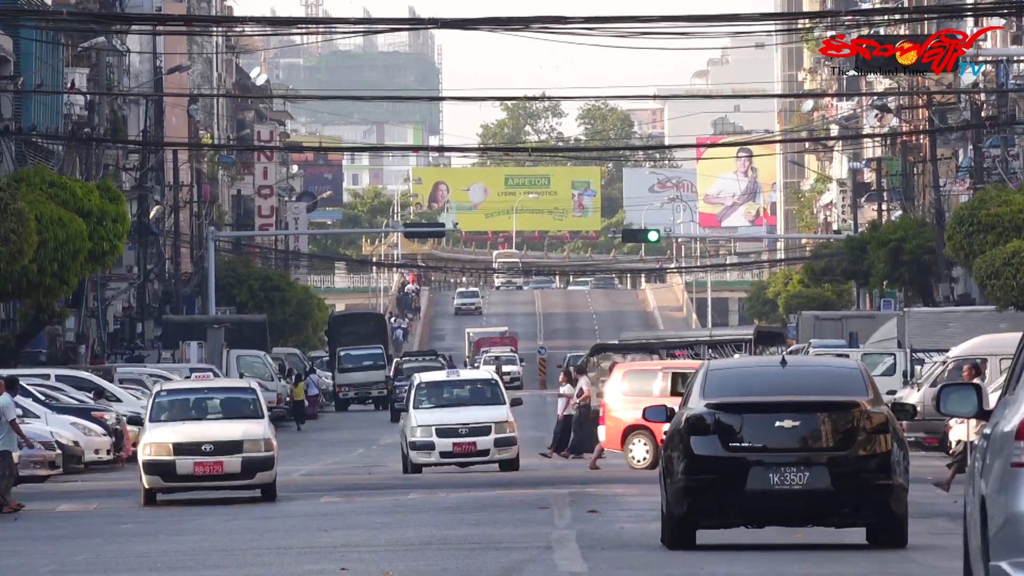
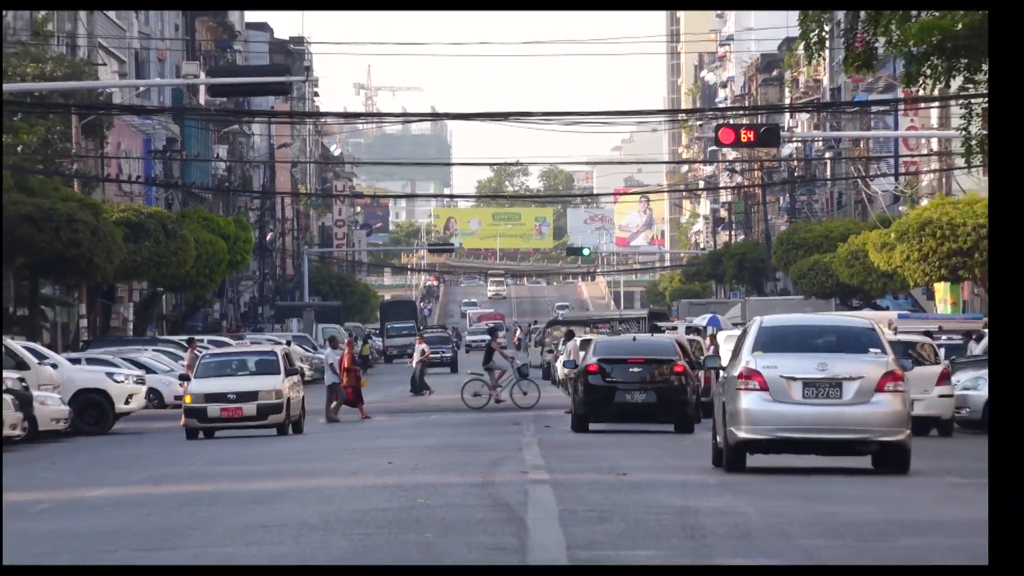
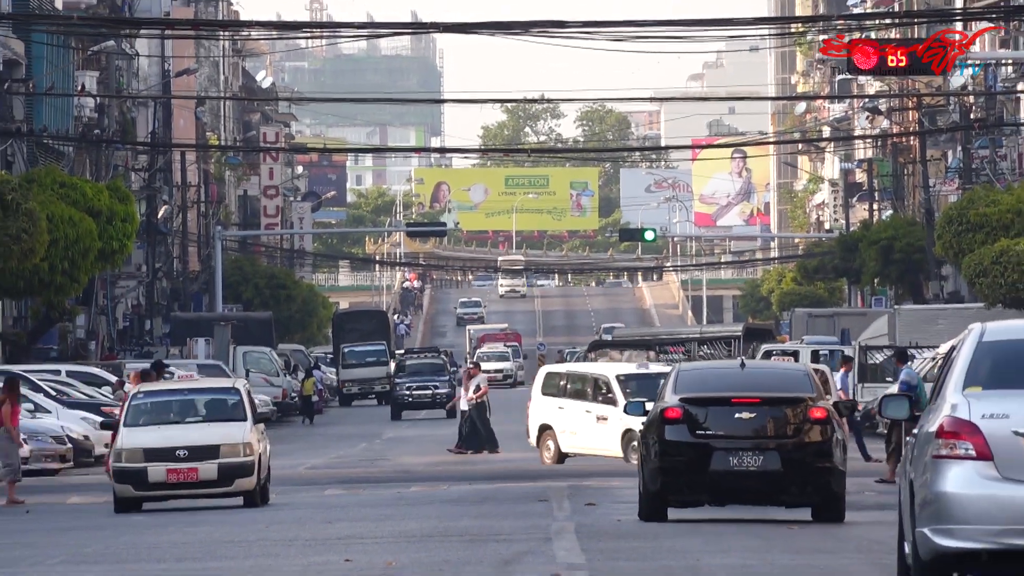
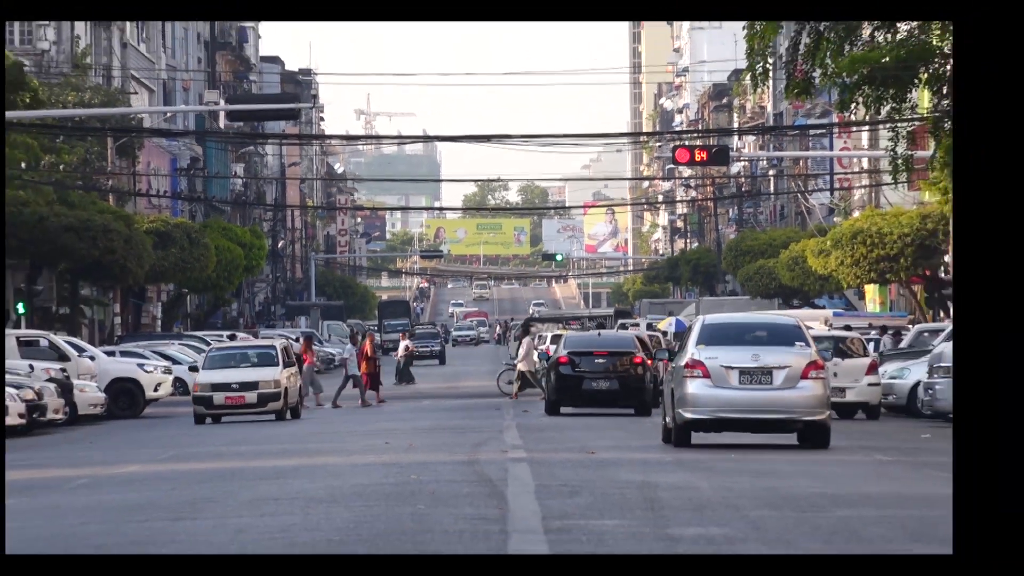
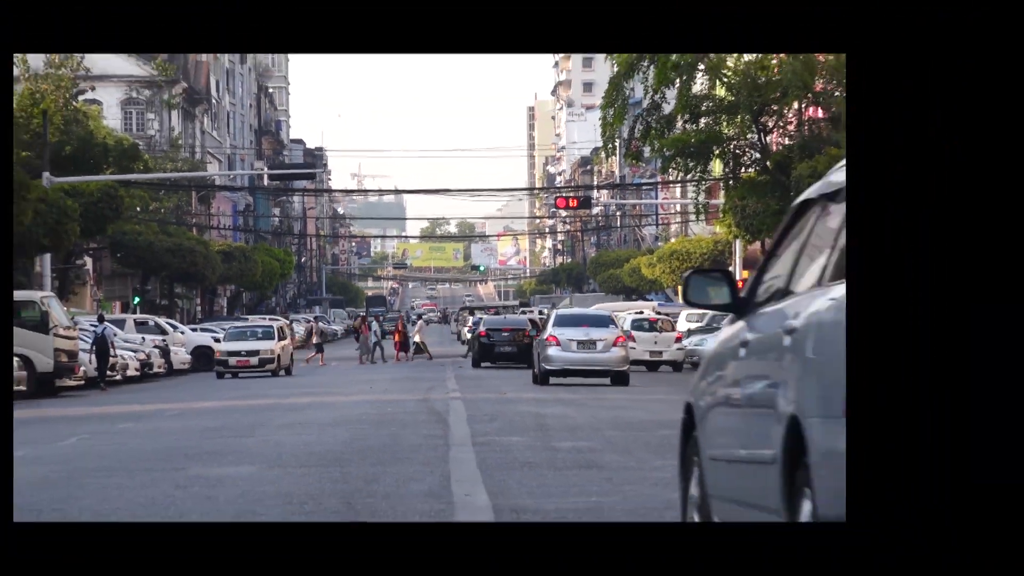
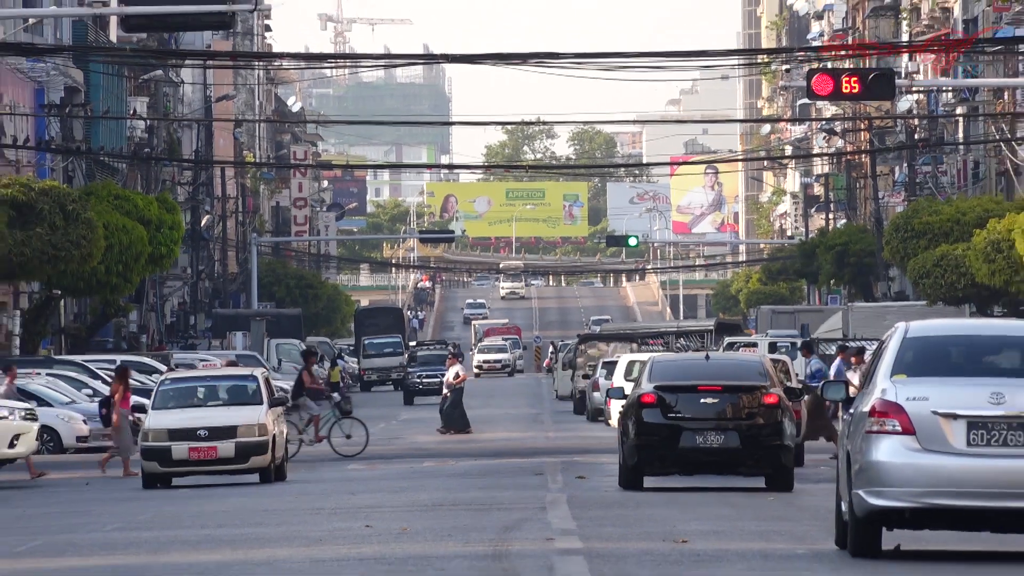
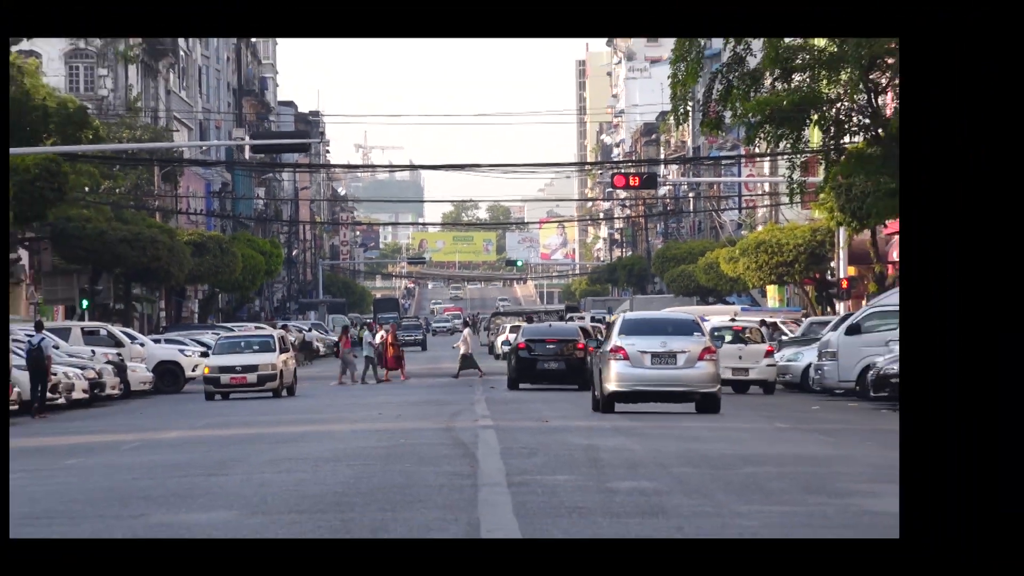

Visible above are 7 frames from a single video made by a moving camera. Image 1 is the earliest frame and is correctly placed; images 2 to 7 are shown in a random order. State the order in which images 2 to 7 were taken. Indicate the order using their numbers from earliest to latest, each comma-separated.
3, 6, 2, 4, 7, 5
